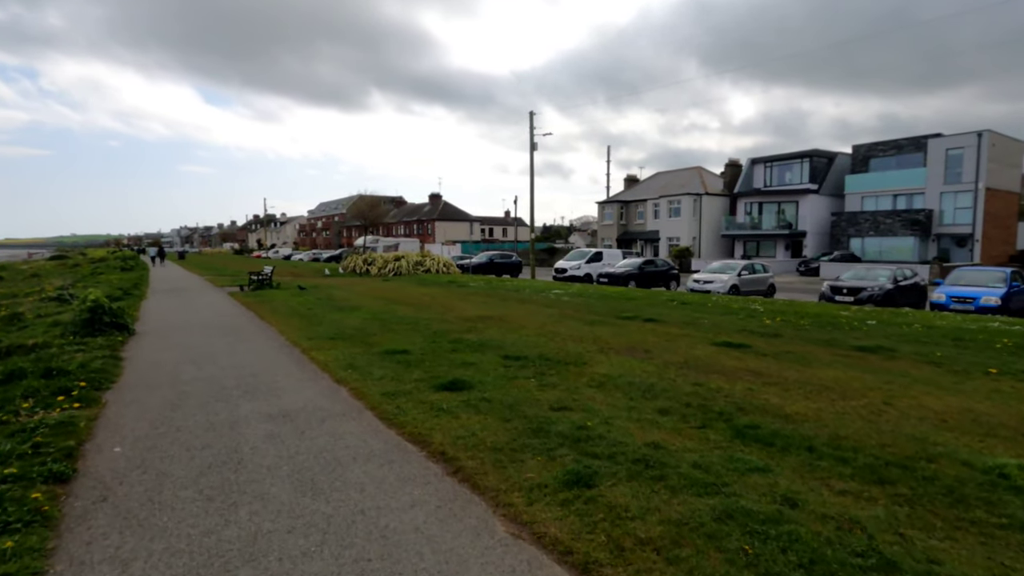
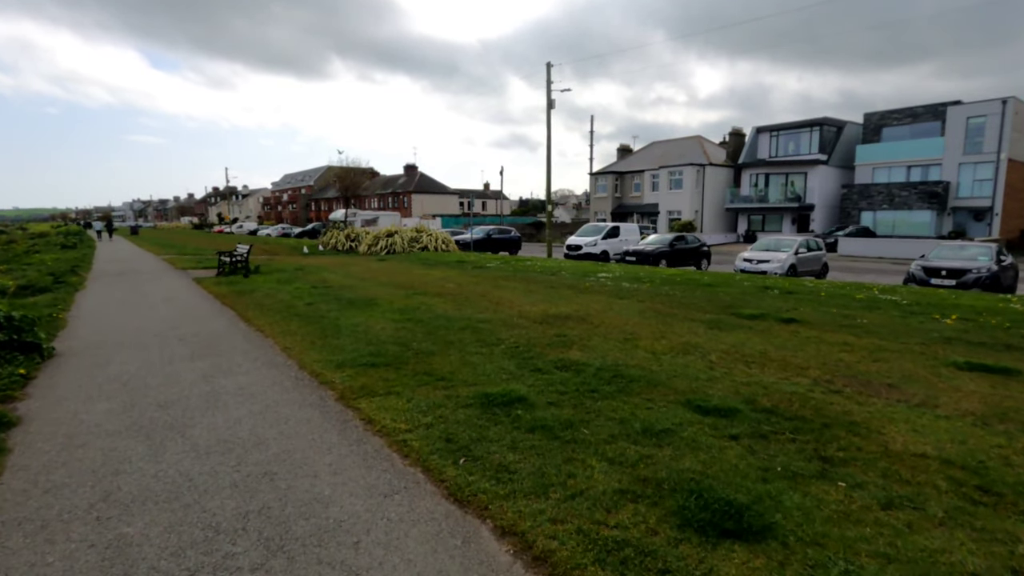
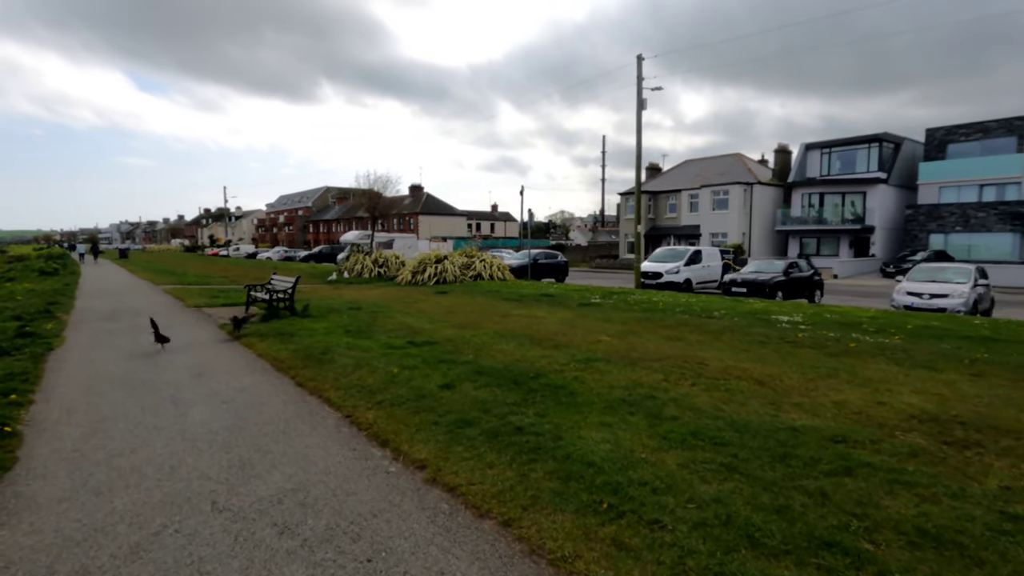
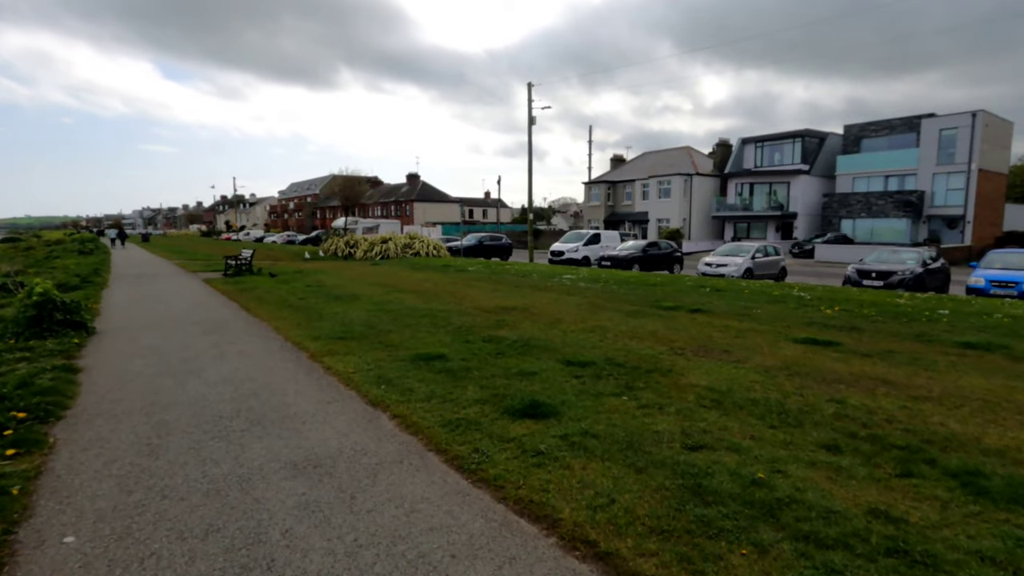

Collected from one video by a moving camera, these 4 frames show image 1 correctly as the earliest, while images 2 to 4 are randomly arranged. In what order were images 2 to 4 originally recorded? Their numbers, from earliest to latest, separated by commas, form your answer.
4, 2, 3
